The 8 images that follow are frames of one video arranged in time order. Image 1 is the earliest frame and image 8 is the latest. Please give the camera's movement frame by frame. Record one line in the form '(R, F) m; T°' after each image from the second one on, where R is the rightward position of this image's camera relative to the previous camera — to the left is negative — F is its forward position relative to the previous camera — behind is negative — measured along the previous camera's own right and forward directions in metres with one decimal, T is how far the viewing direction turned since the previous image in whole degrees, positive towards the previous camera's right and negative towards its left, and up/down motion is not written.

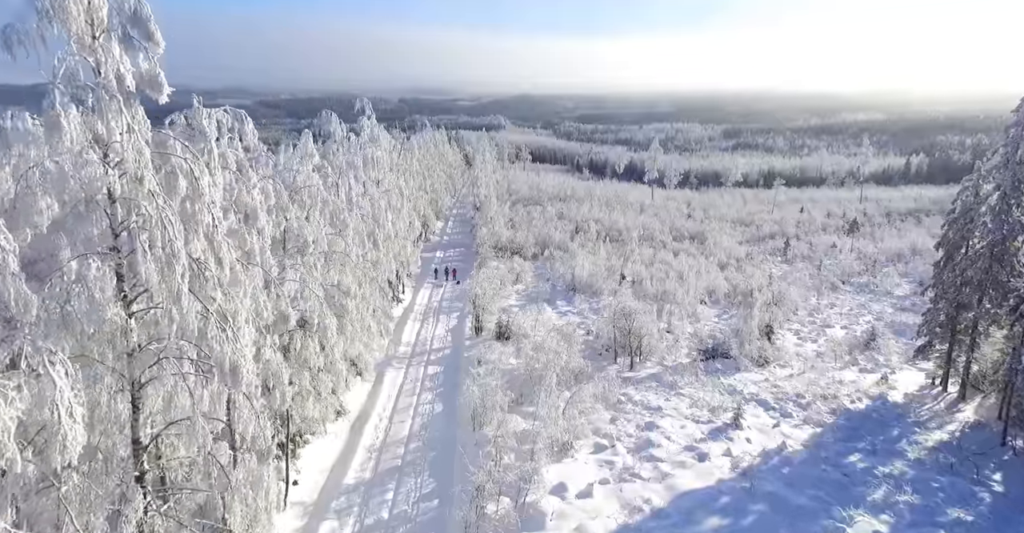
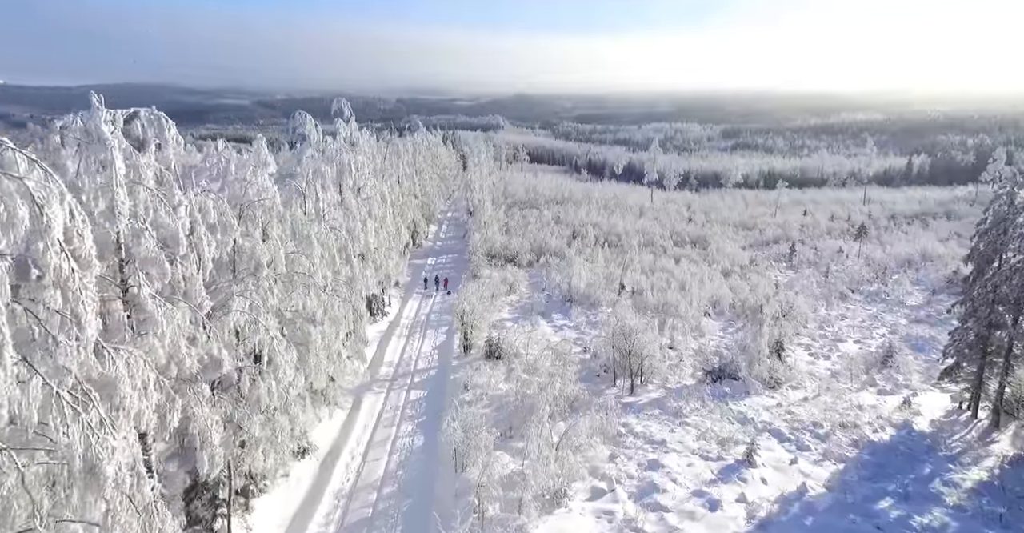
(+0.3, +2.1) m; 0°
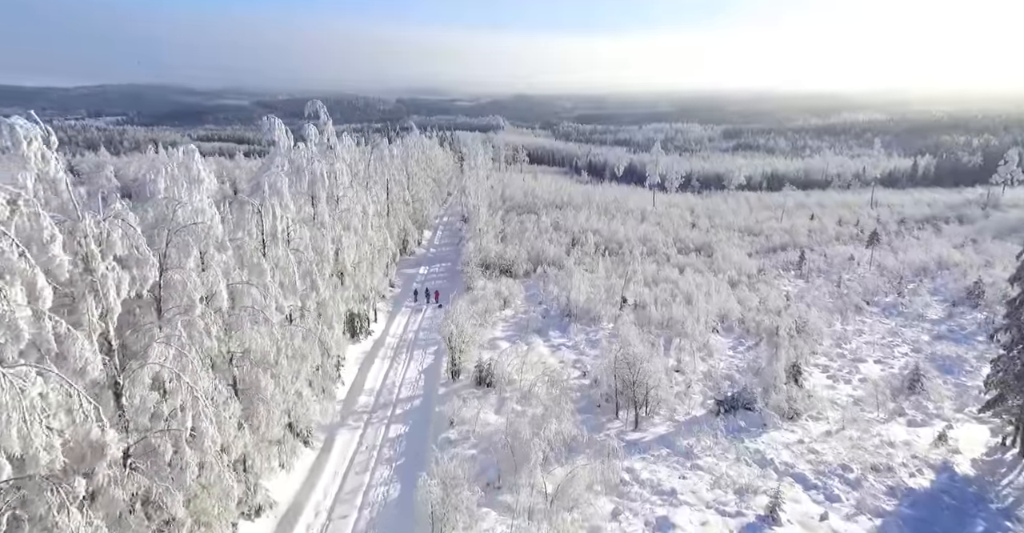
(+0.3, +2.4) m; 0°
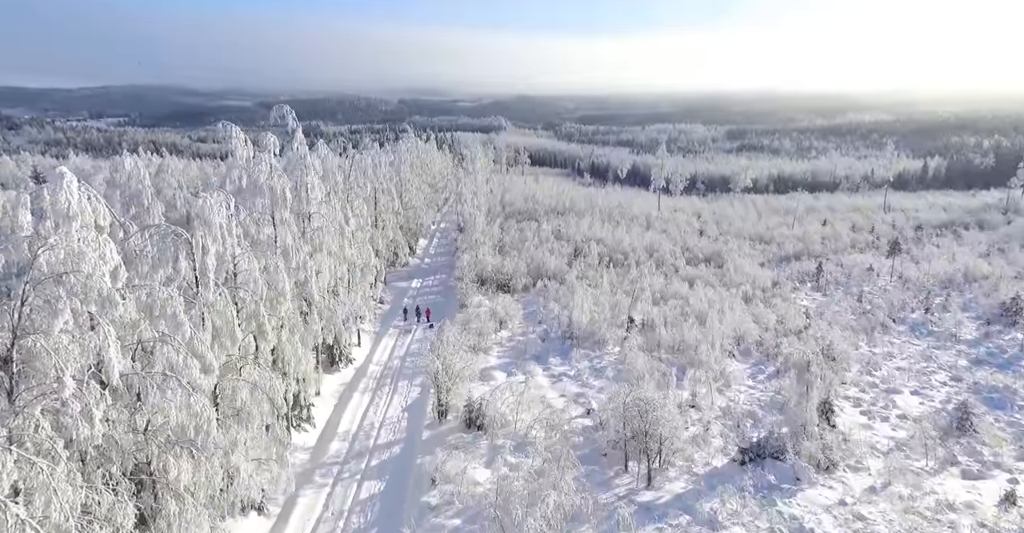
(+0.3, +3.1) m; 0°
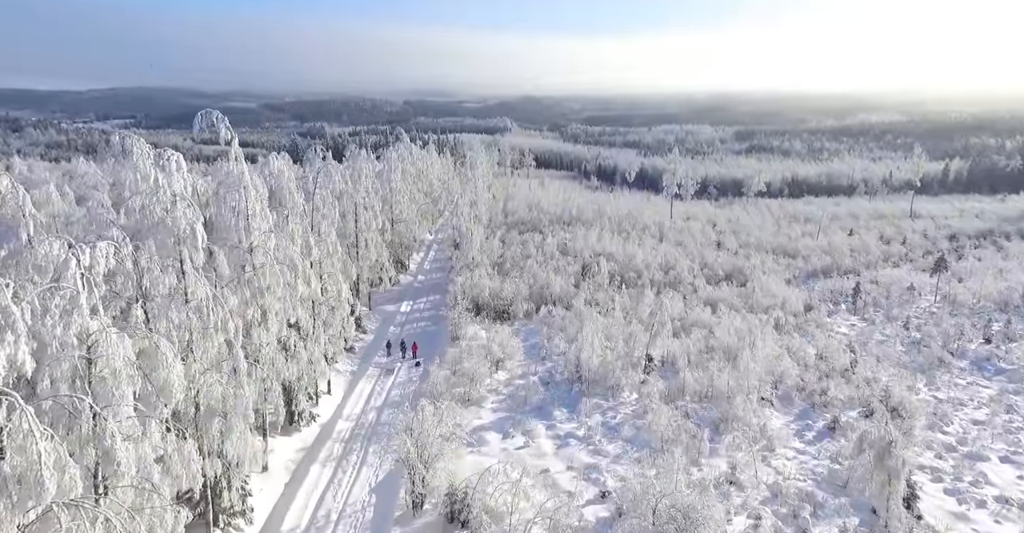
(+0.3, +4.9) m; -1°
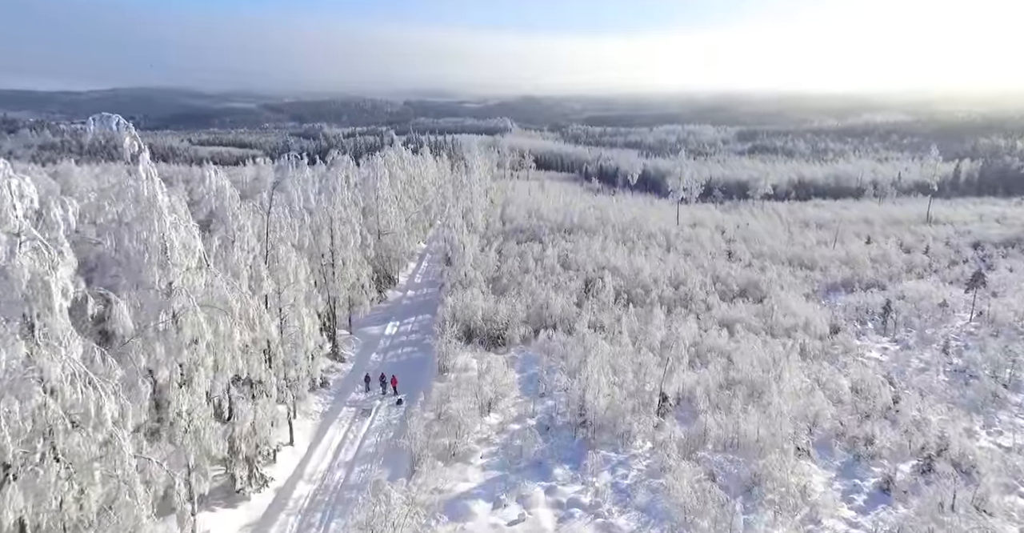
(+0.3, +3.9) m; 0°
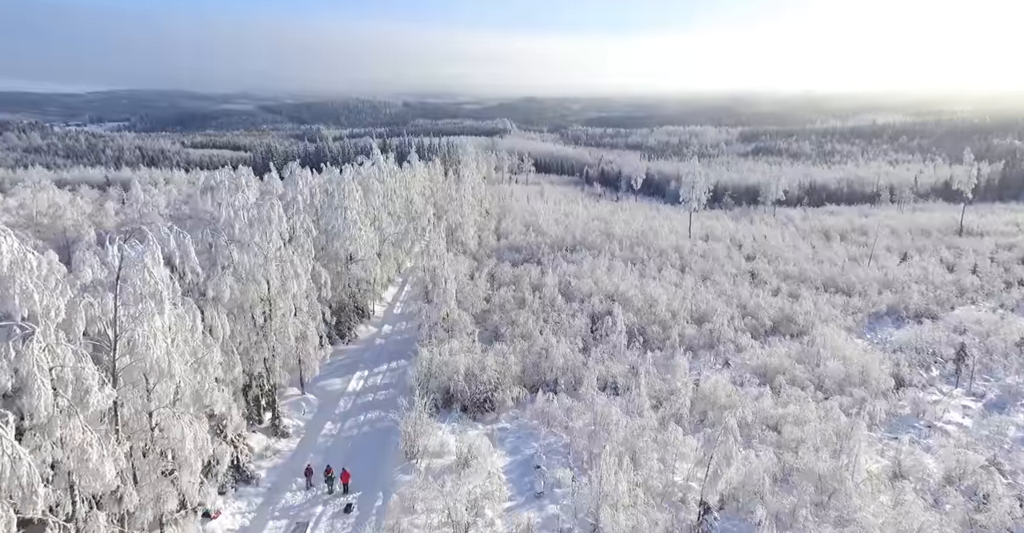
(+0.4, +7.0) m; 0°
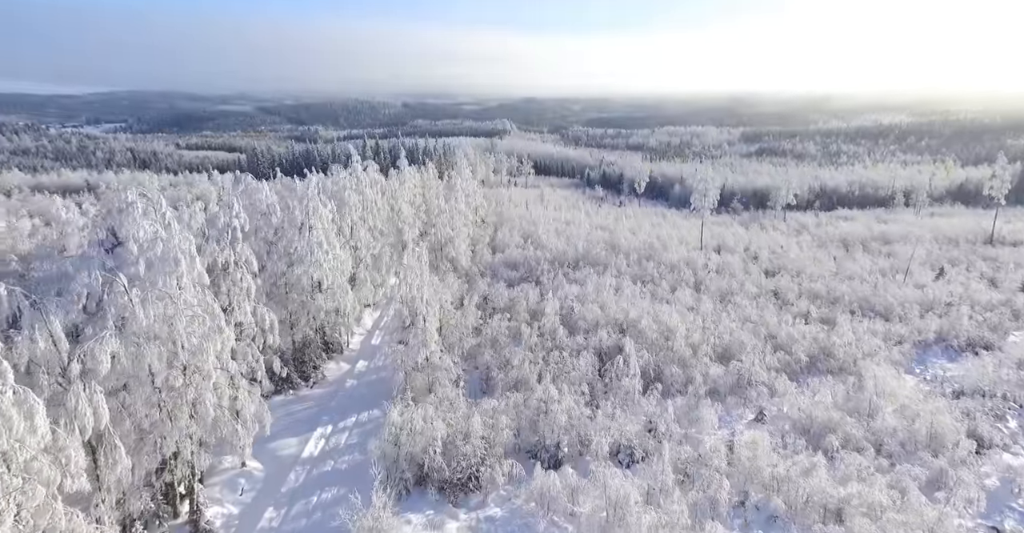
(+0.3, +5.6) m; 0°
